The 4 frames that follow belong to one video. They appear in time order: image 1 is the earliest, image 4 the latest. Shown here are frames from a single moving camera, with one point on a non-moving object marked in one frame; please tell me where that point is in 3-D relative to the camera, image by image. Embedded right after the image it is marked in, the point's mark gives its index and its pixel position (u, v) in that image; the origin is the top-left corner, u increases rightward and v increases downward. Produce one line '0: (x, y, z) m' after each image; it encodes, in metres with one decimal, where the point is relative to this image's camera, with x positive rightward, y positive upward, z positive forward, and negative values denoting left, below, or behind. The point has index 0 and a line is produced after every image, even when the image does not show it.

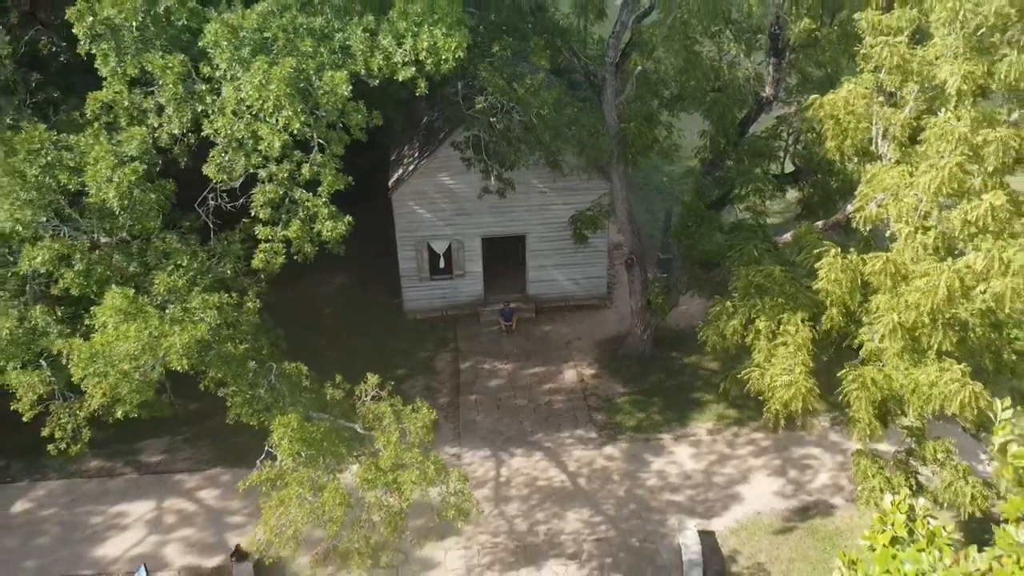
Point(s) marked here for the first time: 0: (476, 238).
0: (-0.6, +0.9, +14.0) m
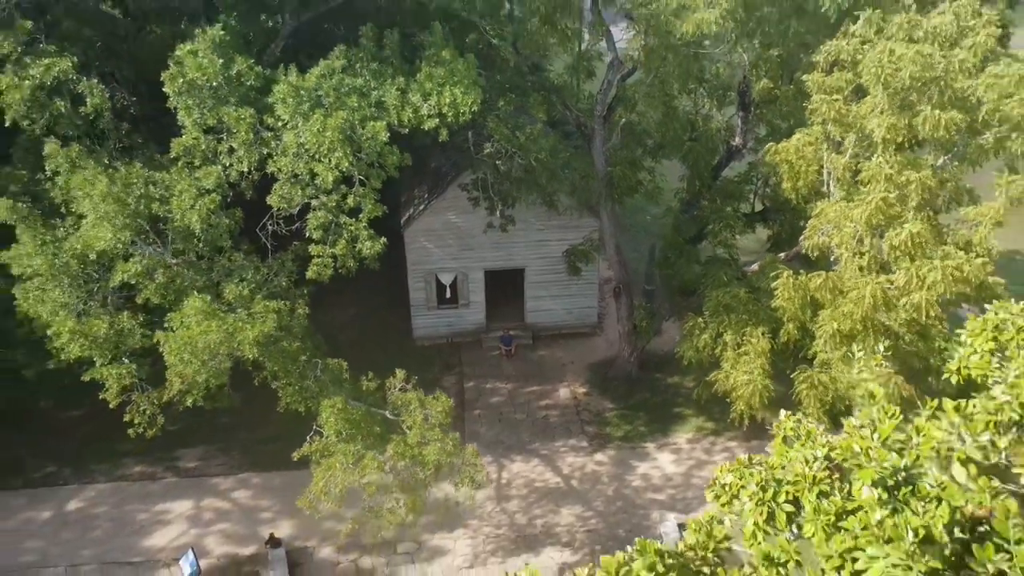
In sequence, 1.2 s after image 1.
0: (-0.6, +0.3, +15.6) m
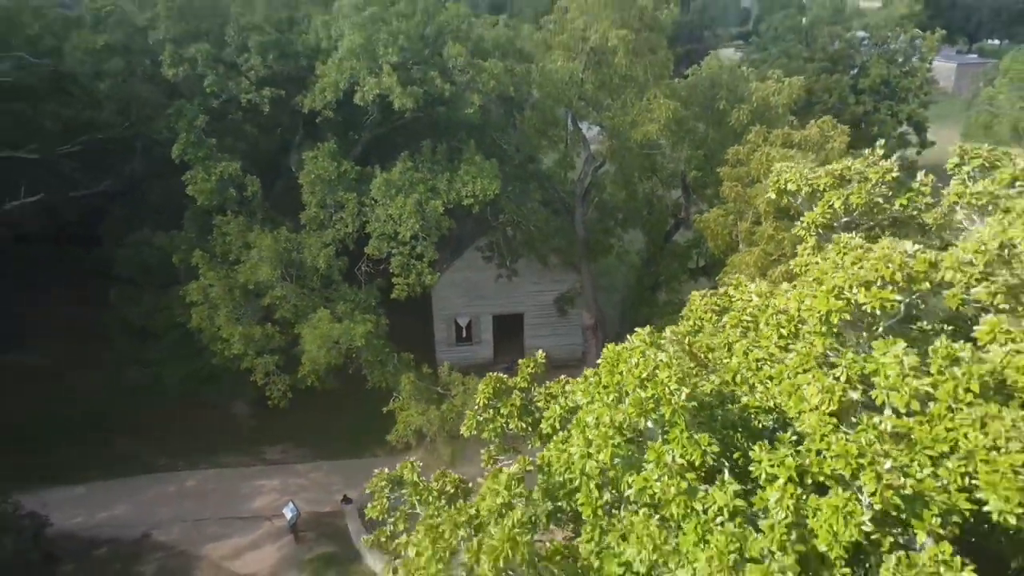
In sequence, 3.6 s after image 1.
0: (-0.6, -0.7, +20.1) m
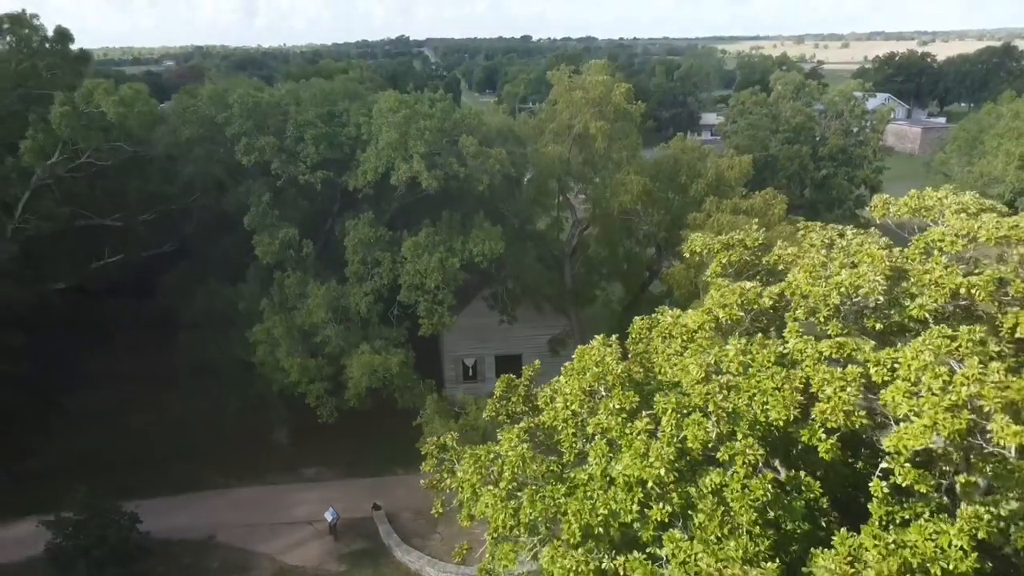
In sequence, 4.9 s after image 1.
0: (-0.6, -1.9, +23.3) m
